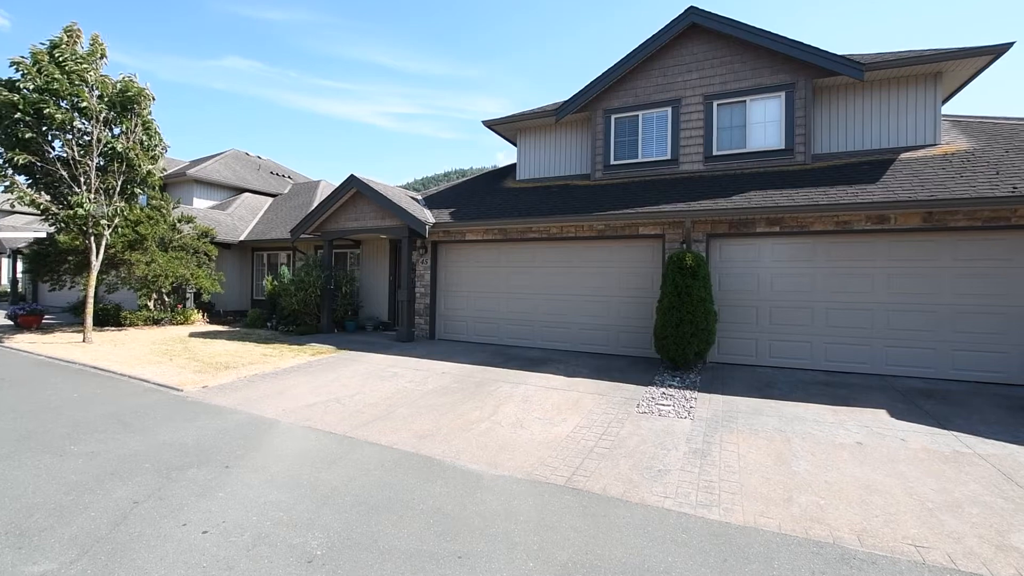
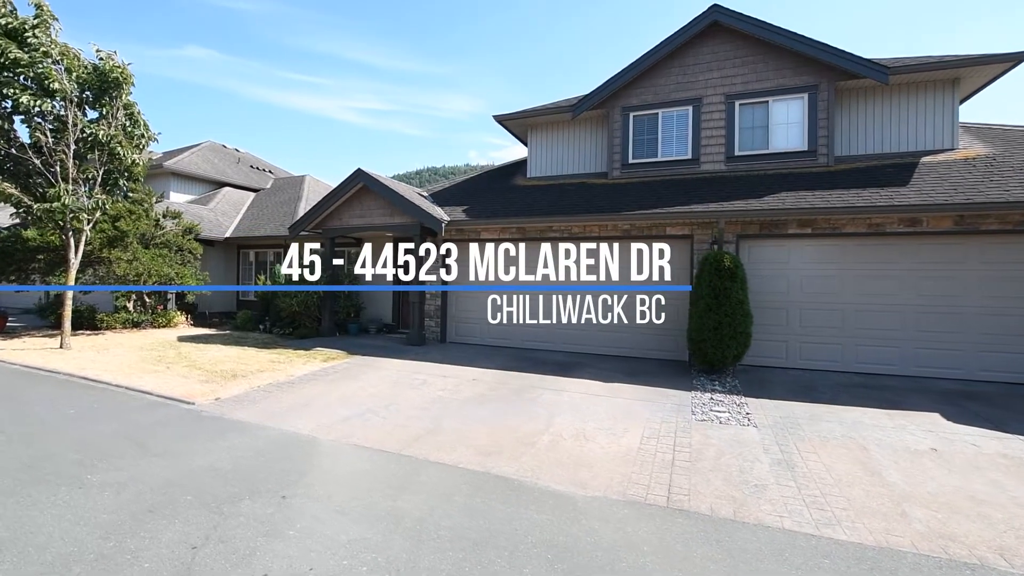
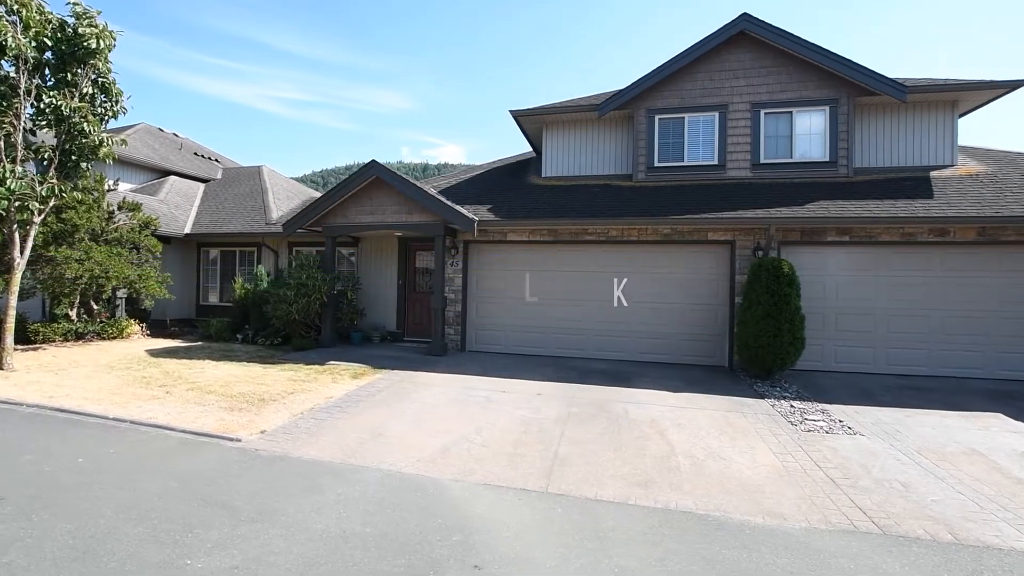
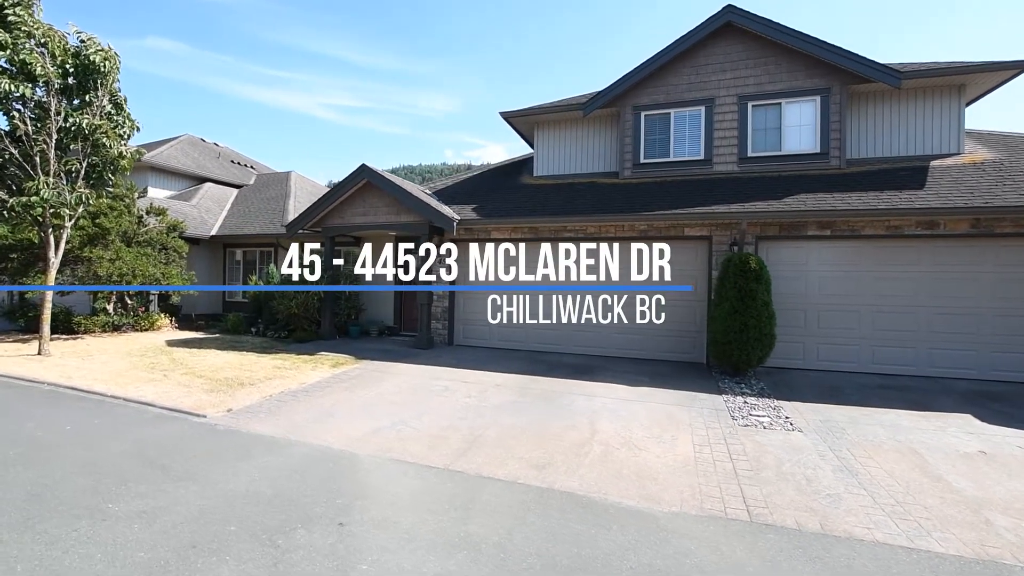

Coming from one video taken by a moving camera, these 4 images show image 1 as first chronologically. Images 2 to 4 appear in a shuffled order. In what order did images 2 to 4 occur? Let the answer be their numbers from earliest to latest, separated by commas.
2, 4, 3
